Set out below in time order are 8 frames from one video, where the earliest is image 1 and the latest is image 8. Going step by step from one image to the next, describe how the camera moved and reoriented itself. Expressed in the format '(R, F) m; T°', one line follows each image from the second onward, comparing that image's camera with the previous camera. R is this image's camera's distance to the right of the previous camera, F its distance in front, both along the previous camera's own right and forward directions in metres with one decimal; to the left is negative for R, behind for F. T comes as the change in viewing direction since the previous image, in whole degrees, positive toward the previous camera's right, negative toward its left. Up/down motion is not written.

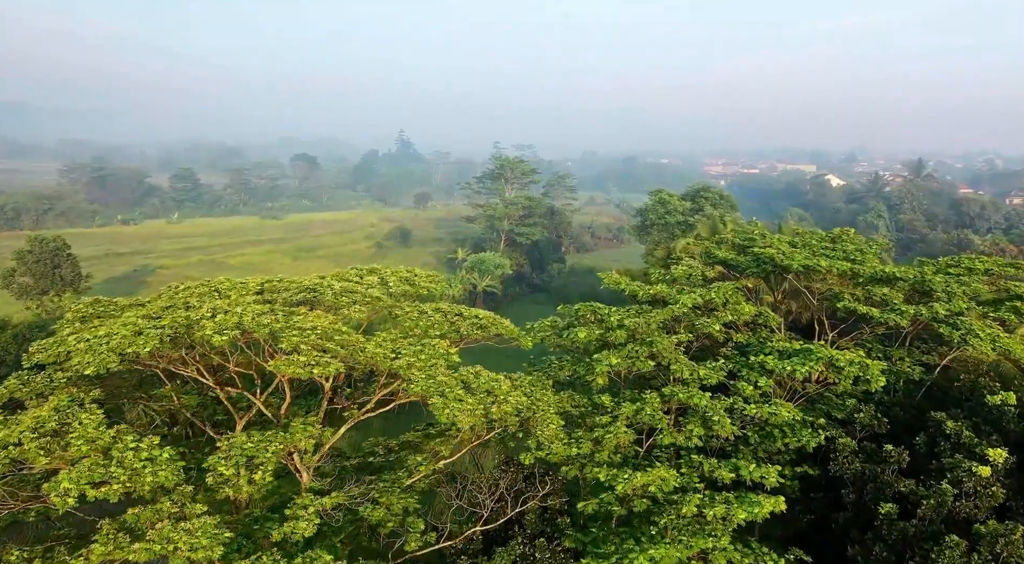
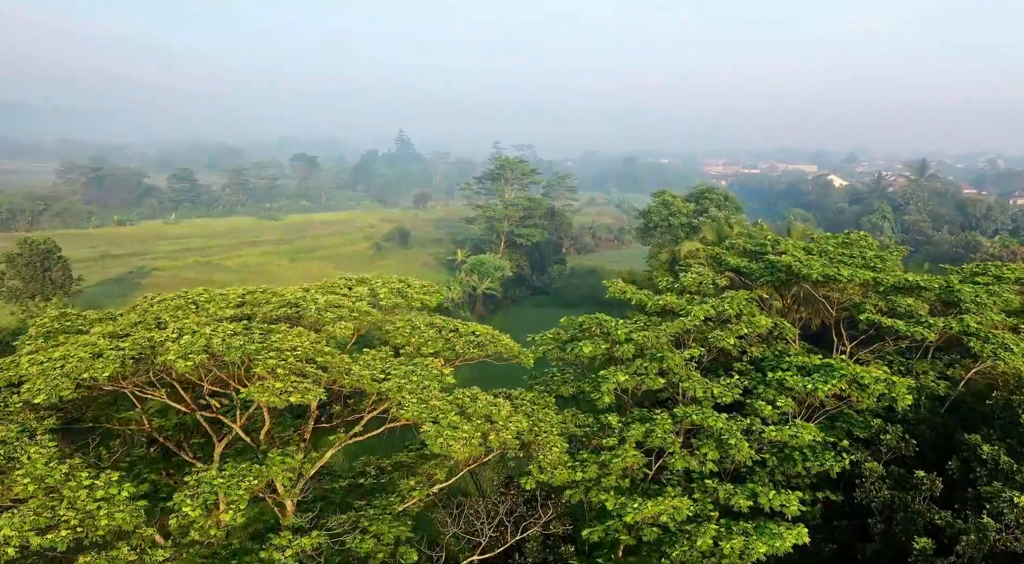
(0.0, +0.6) m; 0°
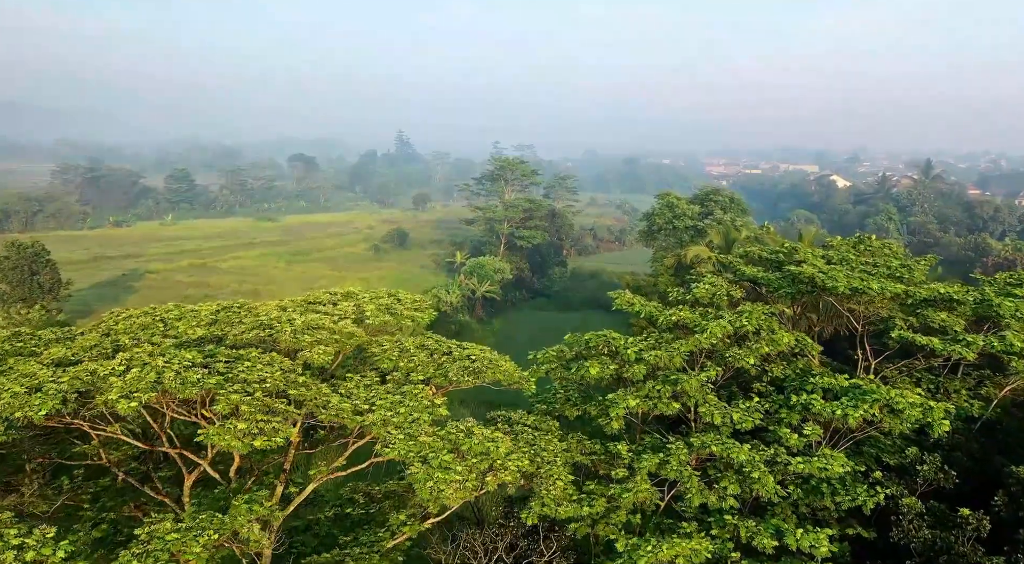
(0.0, +0.7) m; 0°
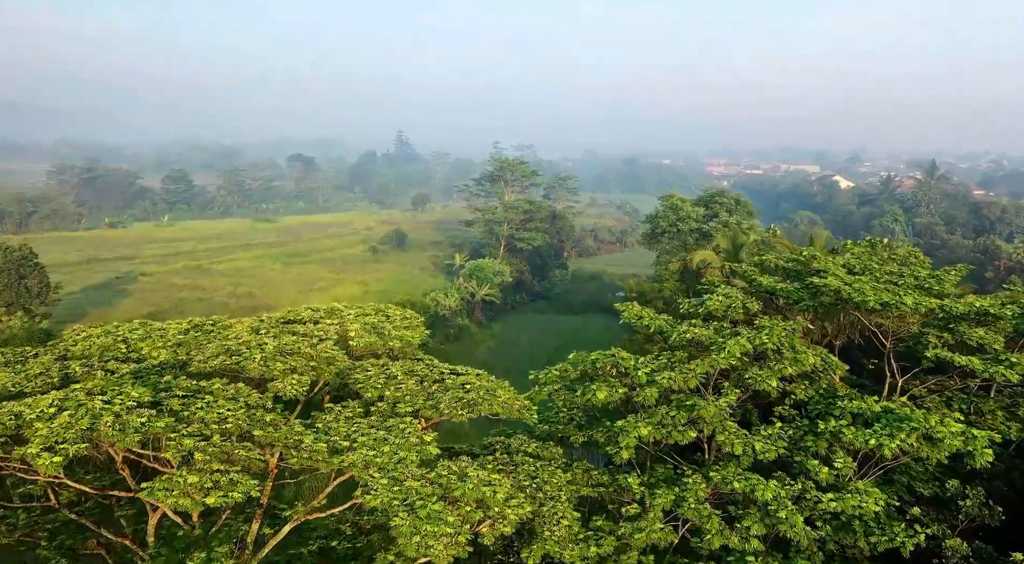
(0.0, +0.7) m; 0°
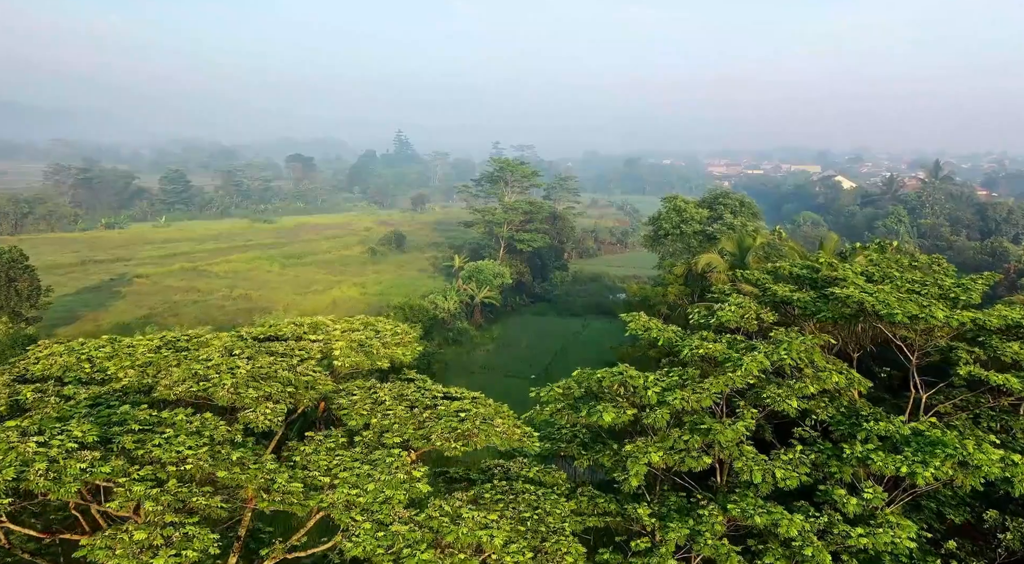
(0.0, +0.6) m; 0°
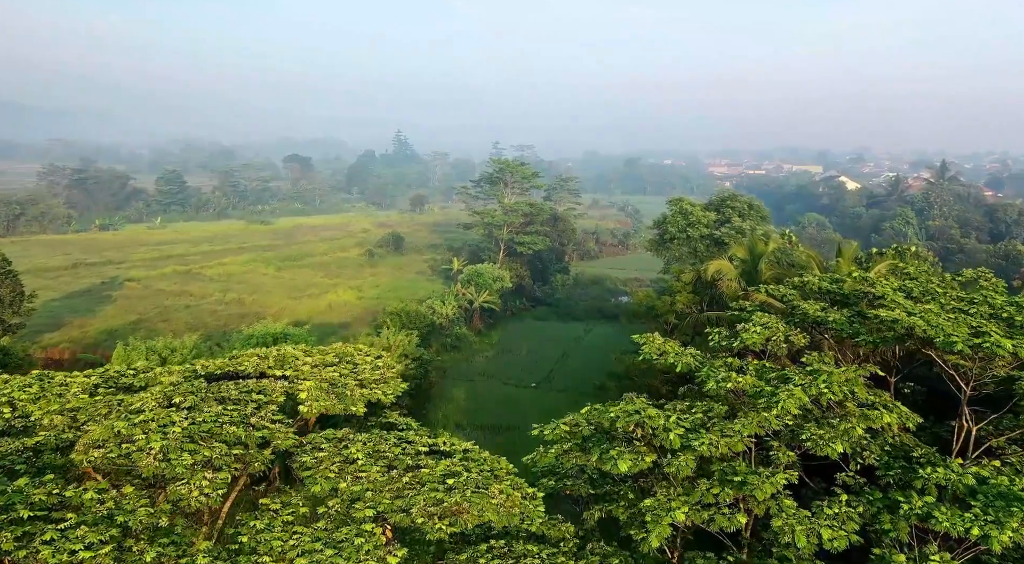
(0.0, +1.0) m; 0°
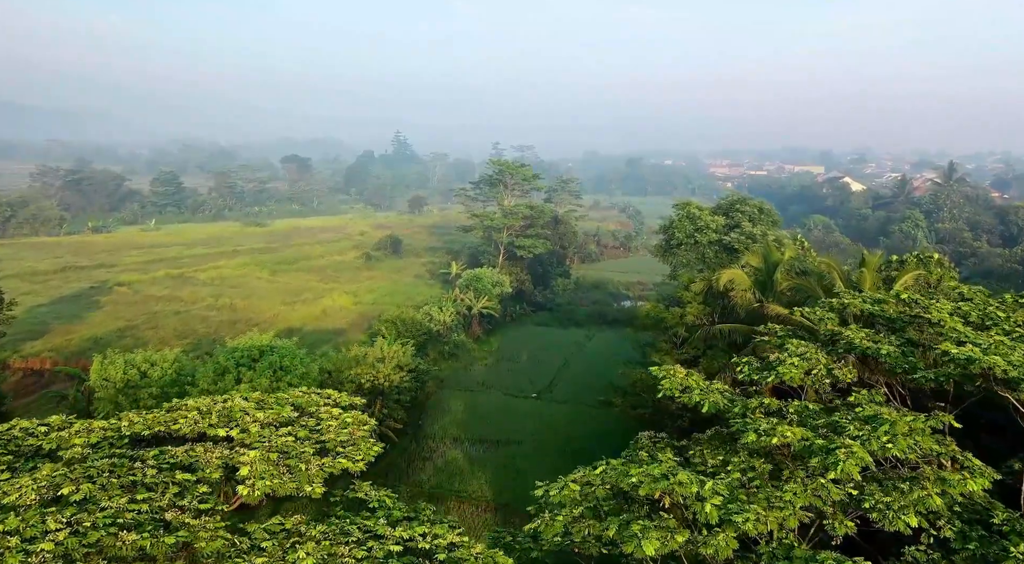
(0.0, +1.1) m; 0°
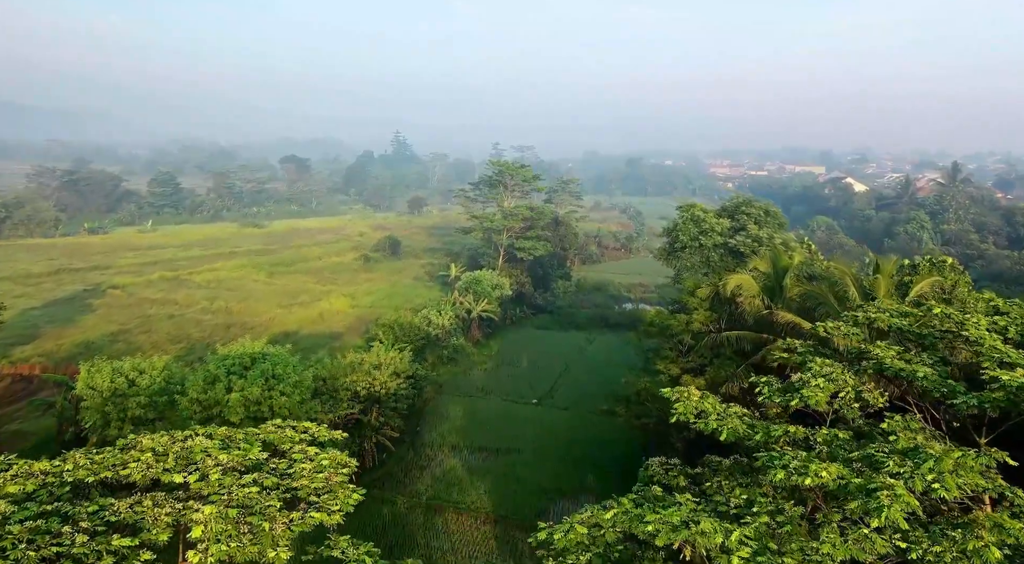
(0.0, +0.6) m; 0°
